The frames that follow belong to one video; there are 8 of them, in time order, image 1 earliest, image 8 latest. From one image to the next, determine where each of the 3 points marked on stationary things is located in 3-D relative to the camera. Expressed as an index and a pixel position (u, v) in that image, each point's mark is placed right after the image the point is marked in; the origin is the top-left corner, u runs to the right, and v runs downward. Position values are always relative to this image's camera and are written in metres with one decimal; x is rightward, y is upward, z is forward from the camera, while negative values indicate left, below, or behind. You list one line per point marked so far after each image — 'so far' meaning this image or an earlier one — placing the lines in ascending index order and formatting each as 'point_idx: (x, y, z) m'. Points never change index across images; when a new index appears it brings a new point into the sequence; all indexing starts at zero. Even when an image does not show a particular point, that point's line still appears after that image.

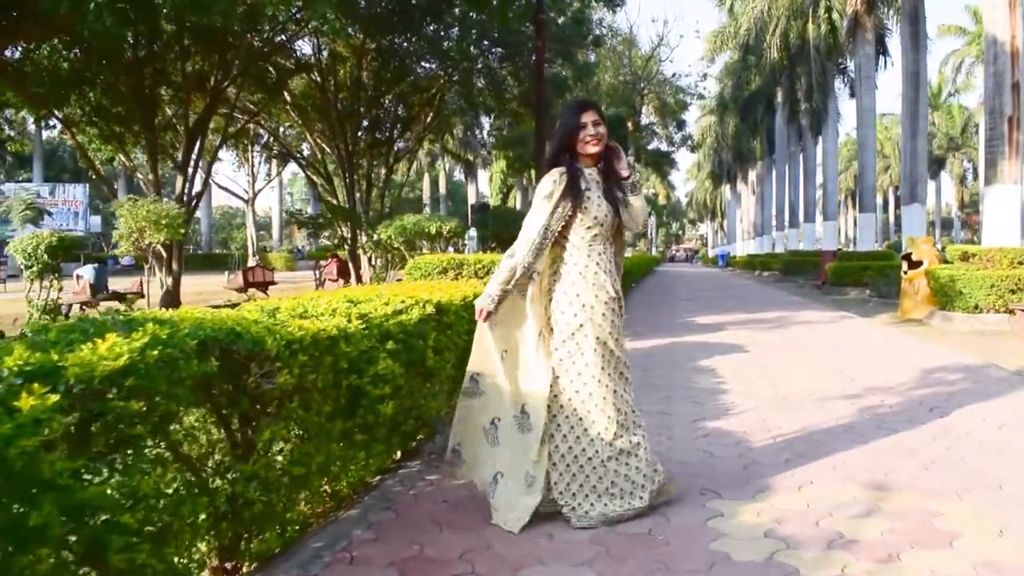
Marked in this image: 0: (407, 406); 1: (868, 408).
0: (-0.6, -0.6, +4.5) m
1: (+2.6, -0.9, +6.2) m
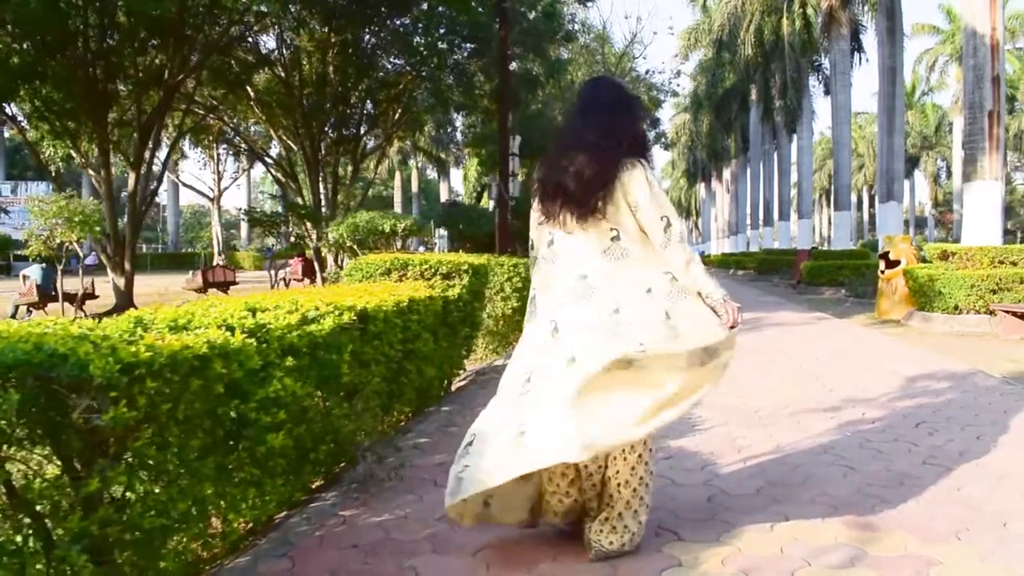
0: (-0.9, -0.6, +3.8) m
1: (+2.2, -0.9, +5.6) m
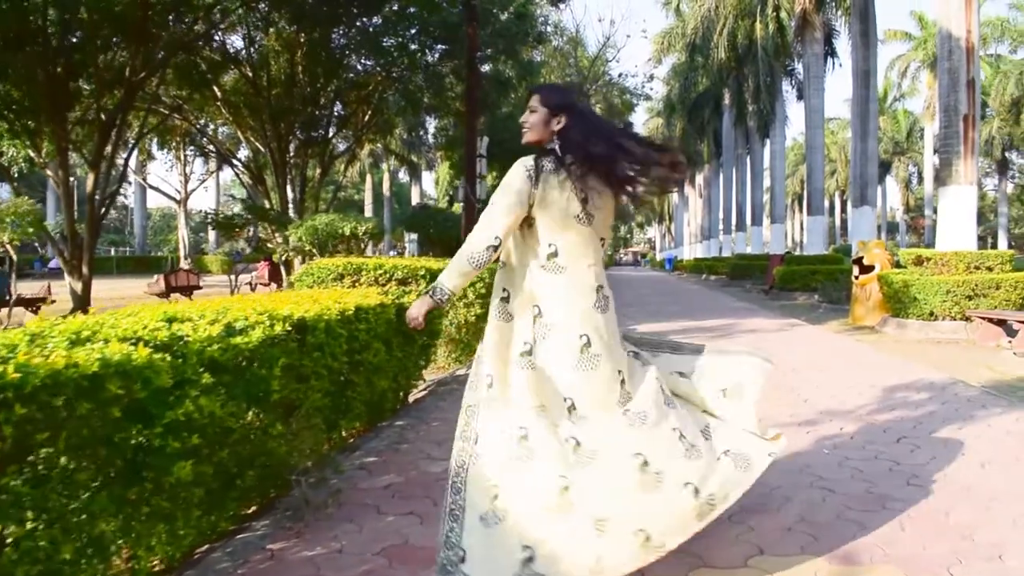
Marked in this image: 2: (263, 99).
0: (-1.1, -0.7, +3.4) m
1: (+1.9, -0.9, +5.3) m
2: (-5.5, +4.2, +19.5) m
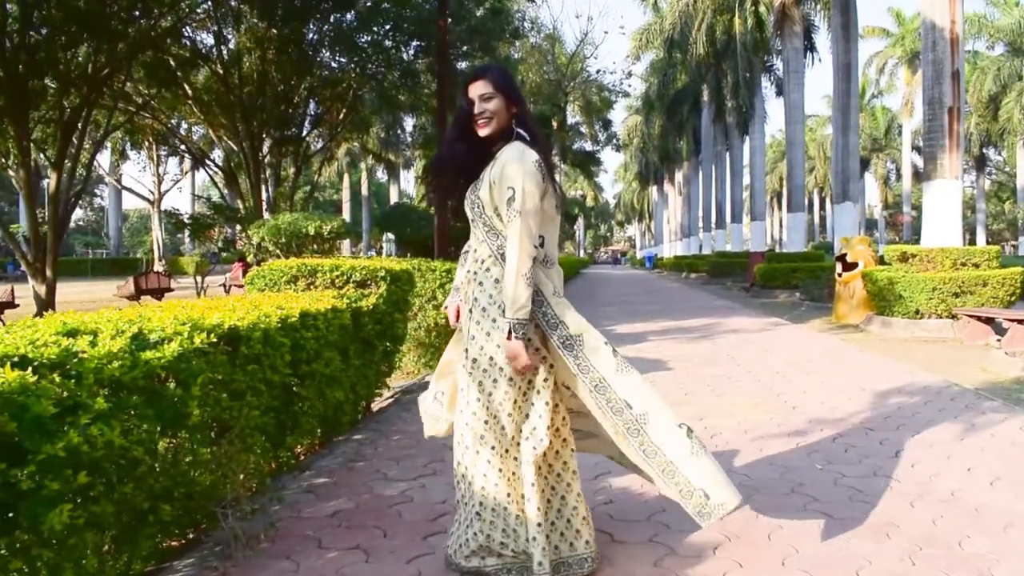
0: (-1.2, -0.7, +3.0) m
1: (+1.8, -0.9, +4.9) m
2: (-6.1, +4.2, +19.0) m
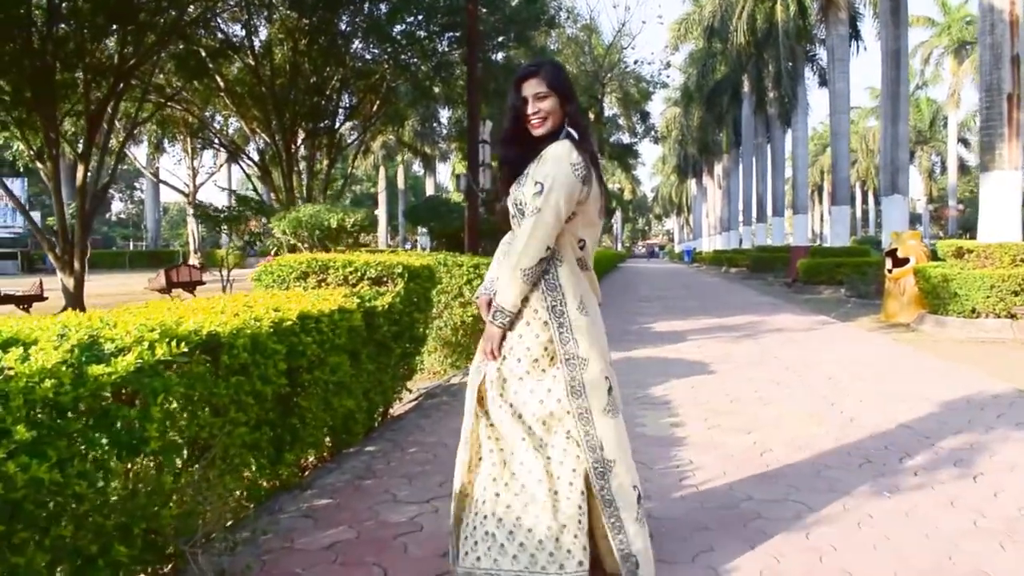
0: (-1.2, -0.7, +2.6) m
1: (+1.9, -0.9, +4.4) m
2: (-5.3, +4.3, +18.7) m
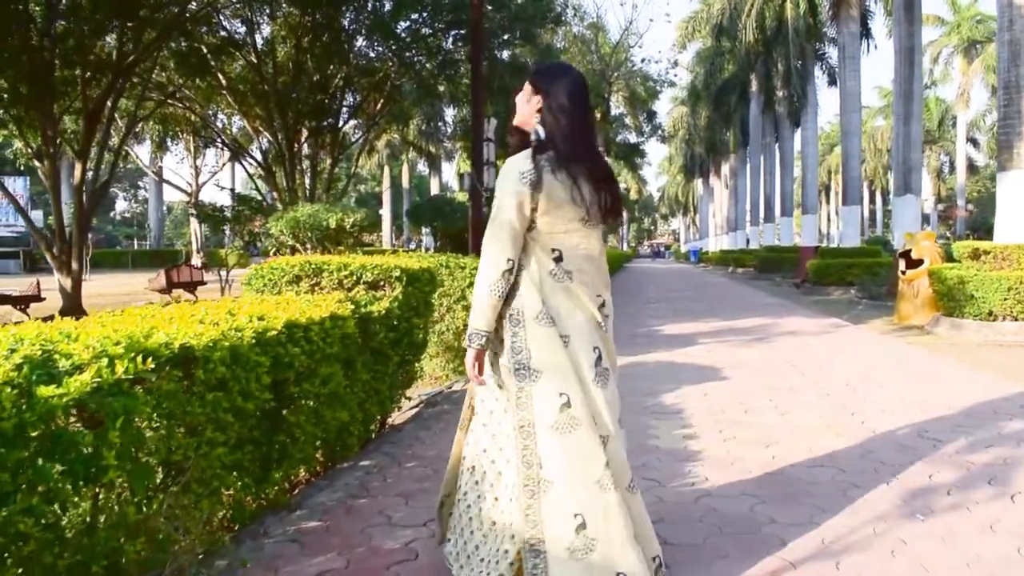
0: (-1.2, -0.7, +2.3) m
1: (+1.9, -1.0, +4.1) m
2: (-5.2, +4.3, +18.4) m
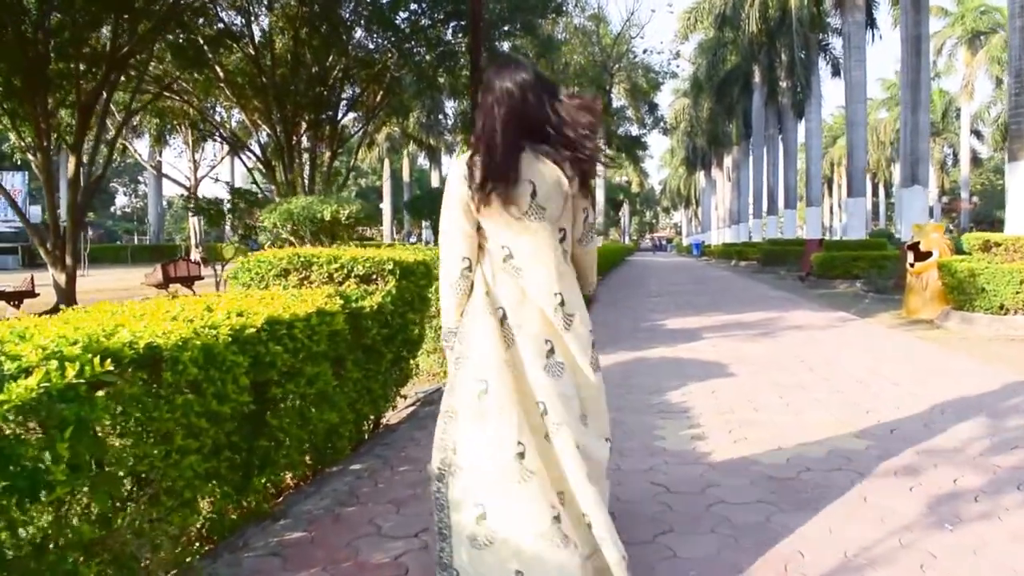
0: (-1.2, -0.7, +2.0) m
1: (+1.9, -0.9, +3.8) m
2: (-5.2, +4.4, +18.2) m
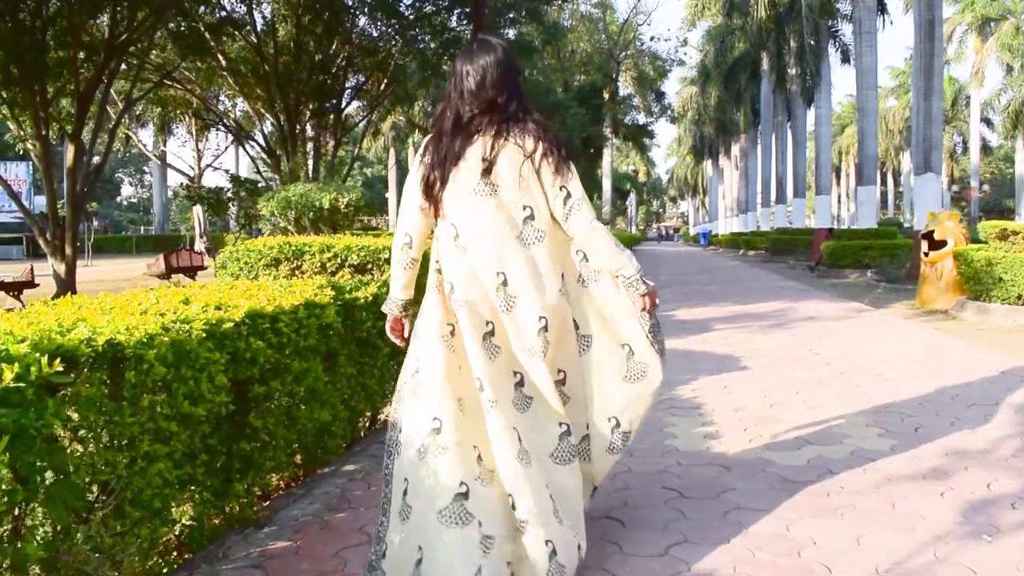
0: (-1.2, -0.7, +1.8) m
1: (+1.9, -0.9, +3.6) m
2: (-5.1, +4.6, +17.9) m
